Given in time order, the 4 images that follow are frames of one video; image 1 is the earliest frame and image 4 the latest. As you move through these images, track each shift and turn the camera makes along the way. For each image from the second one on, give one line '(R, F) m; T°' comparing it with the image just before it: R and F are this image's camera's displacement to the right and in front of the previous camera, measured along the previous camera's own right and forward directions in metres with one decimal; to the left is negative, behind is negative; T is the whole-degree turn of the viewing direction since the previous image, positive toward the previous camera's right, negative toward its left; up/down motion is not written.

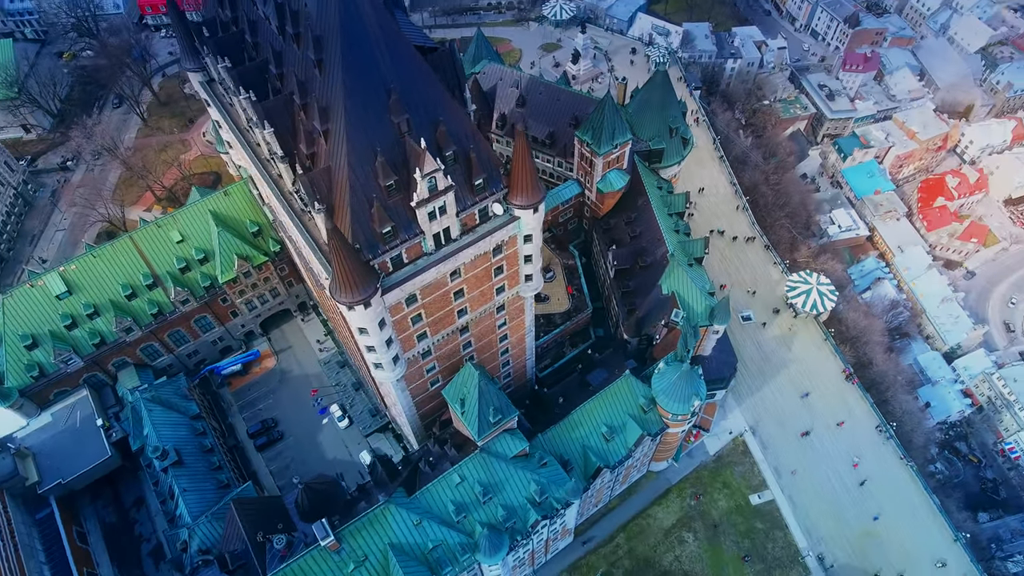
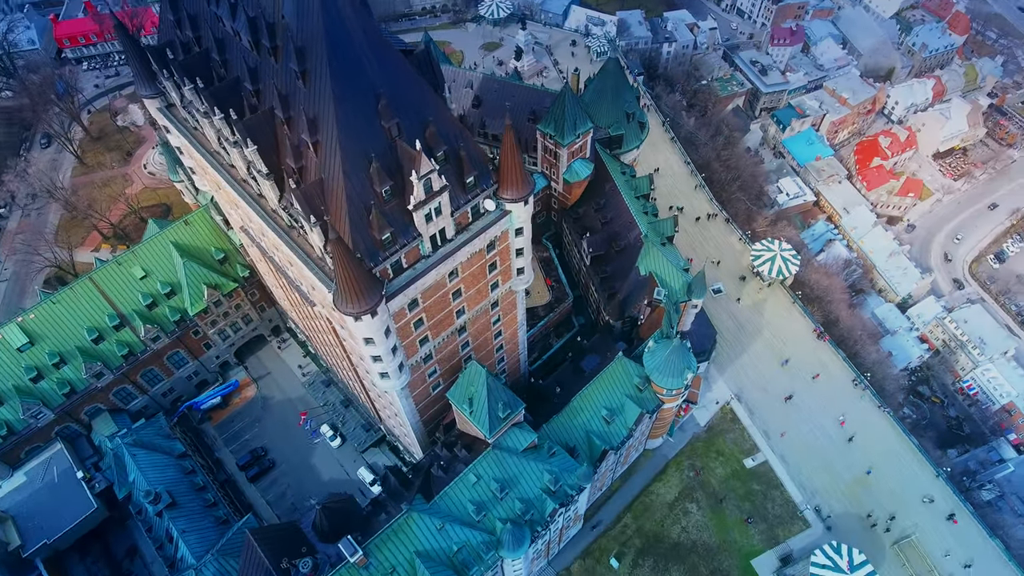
(-3.8, -0.1) m; +4°
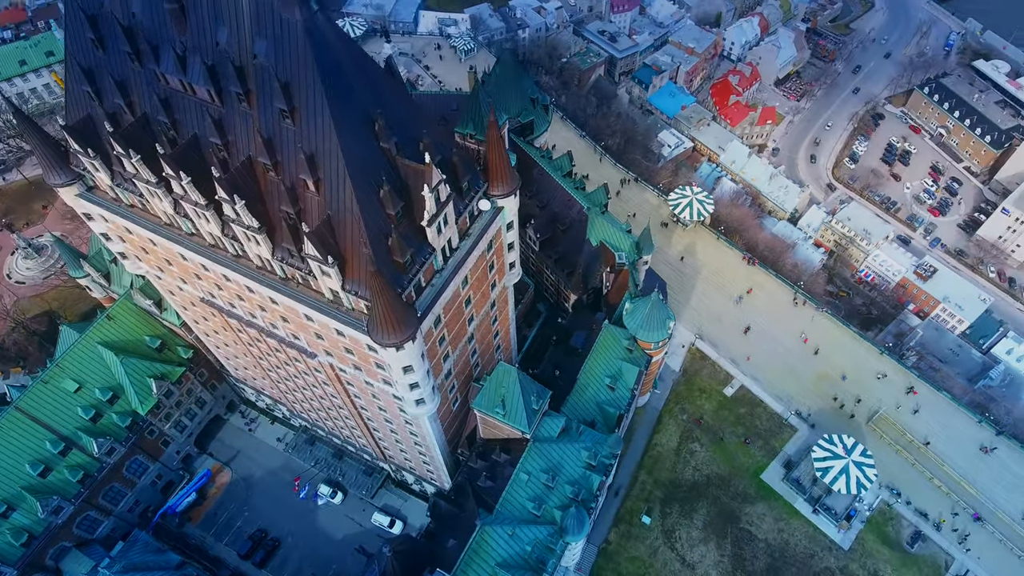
(-10.0, +0.8) m; +10°
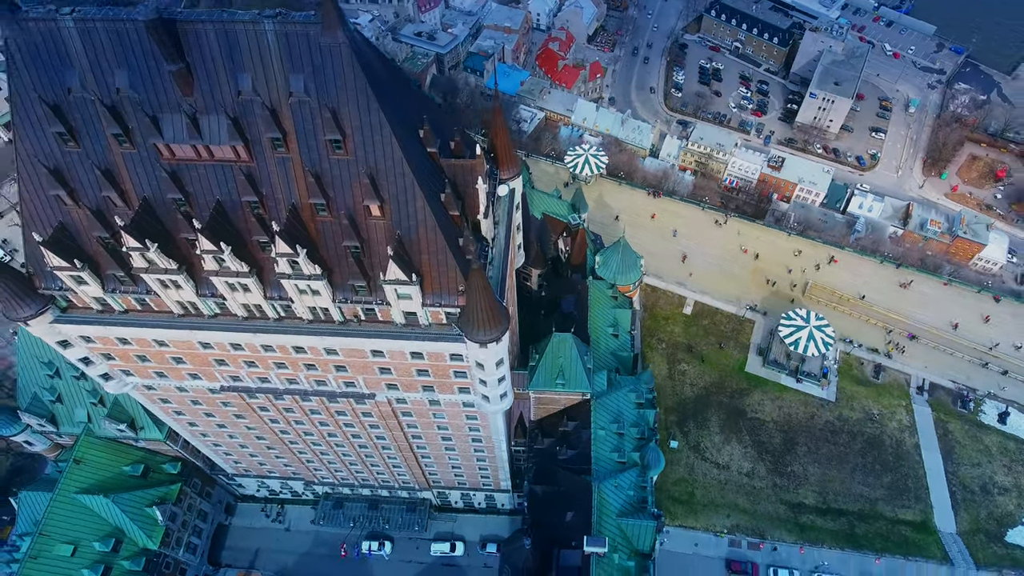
(-14.9, +0.3) m; +13°
